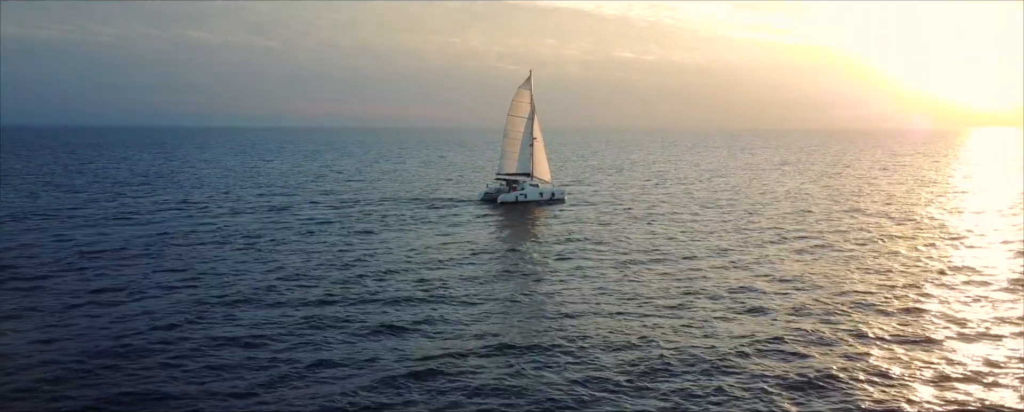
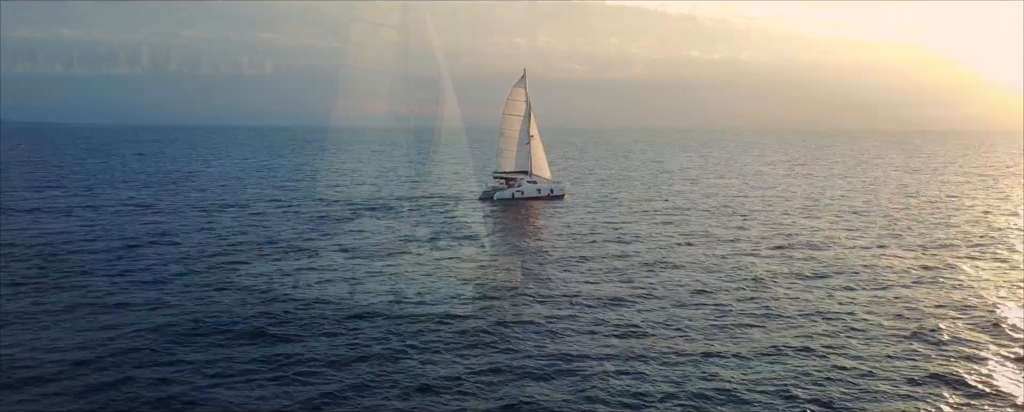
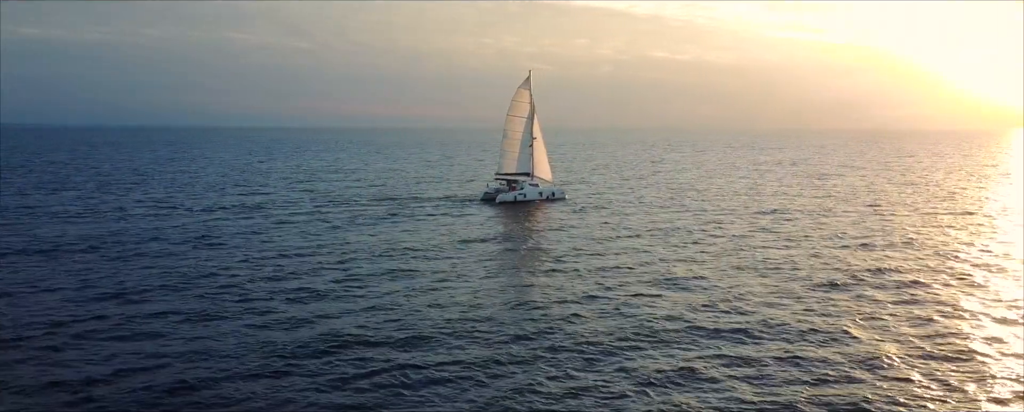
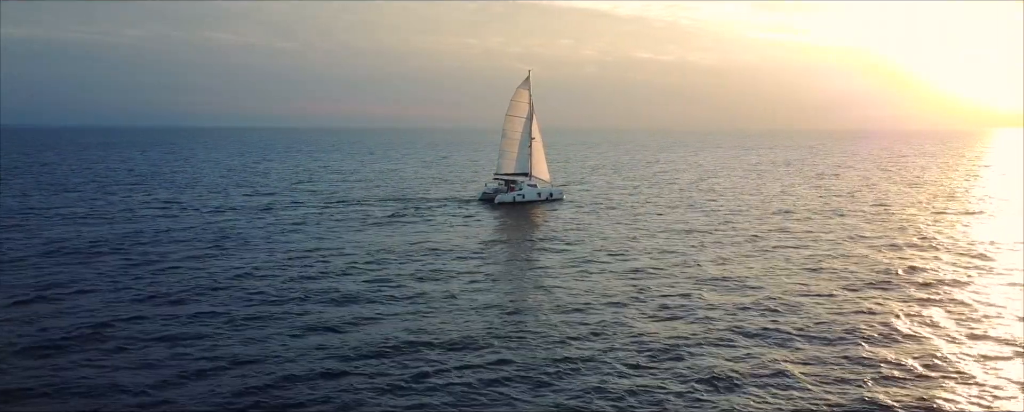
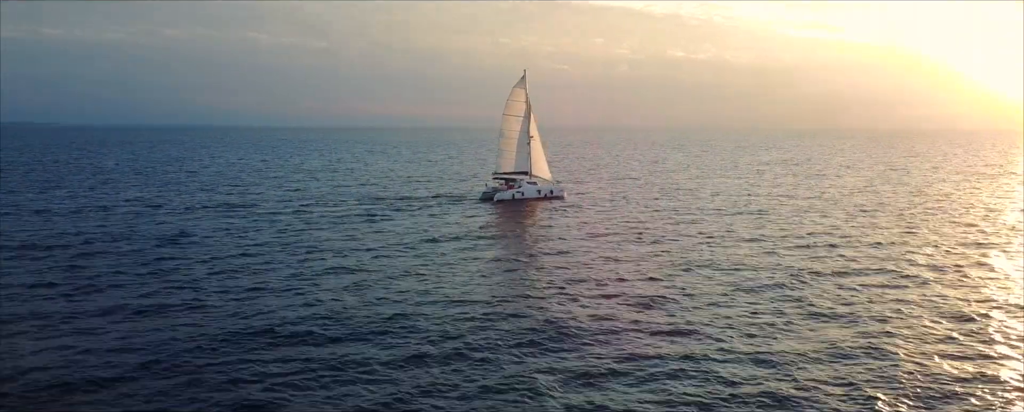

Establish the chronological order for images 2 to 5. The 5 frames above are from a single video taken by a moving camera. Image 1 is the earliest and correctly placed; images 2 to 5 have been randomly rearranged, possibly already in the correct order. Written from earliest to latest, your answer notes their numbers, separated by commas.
4, 3, 5, 2
